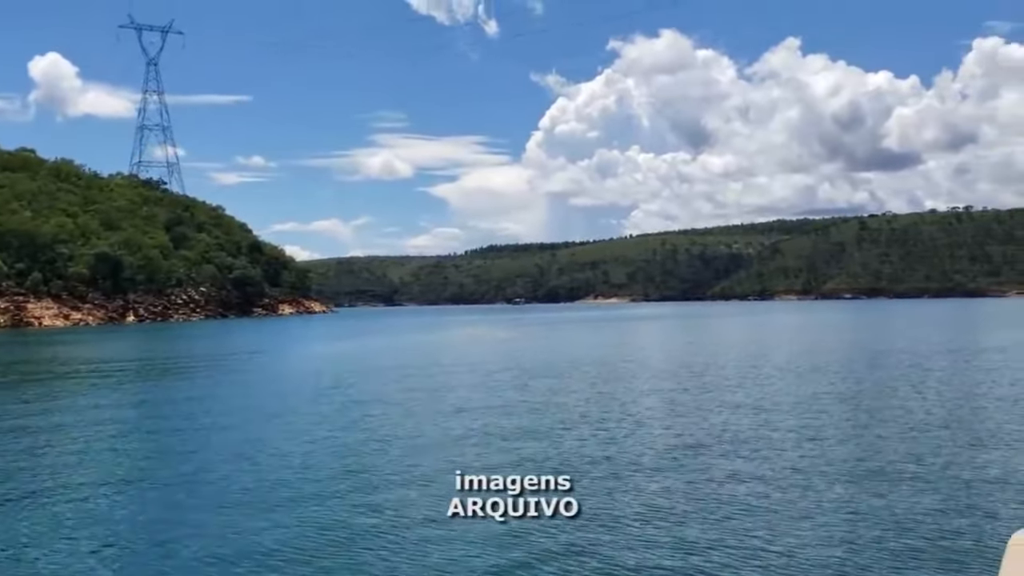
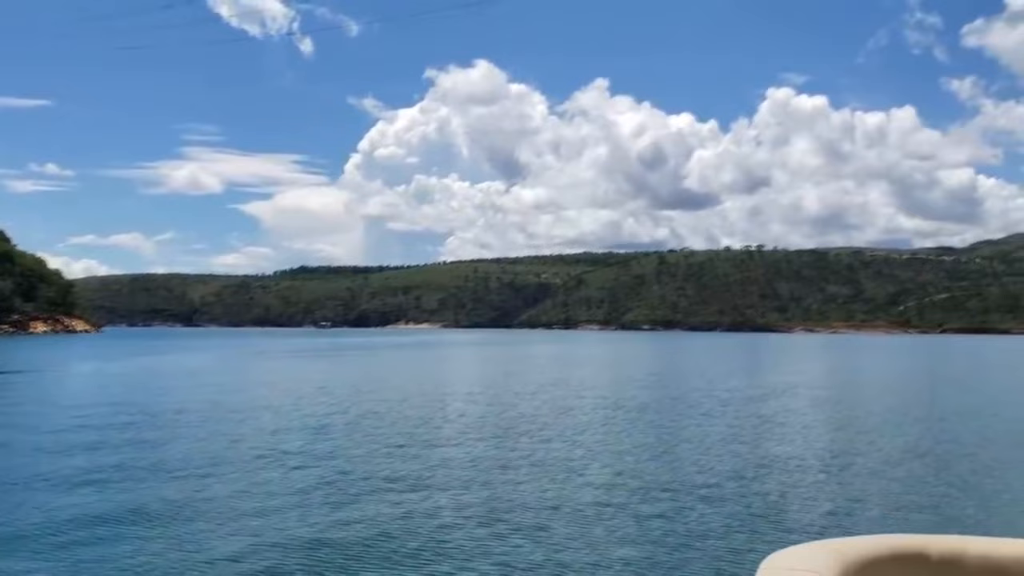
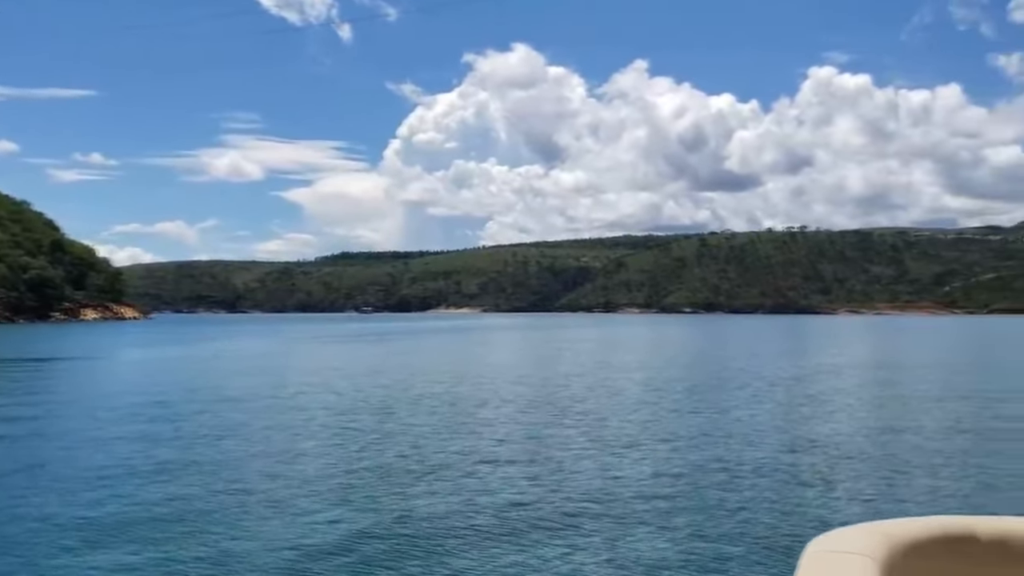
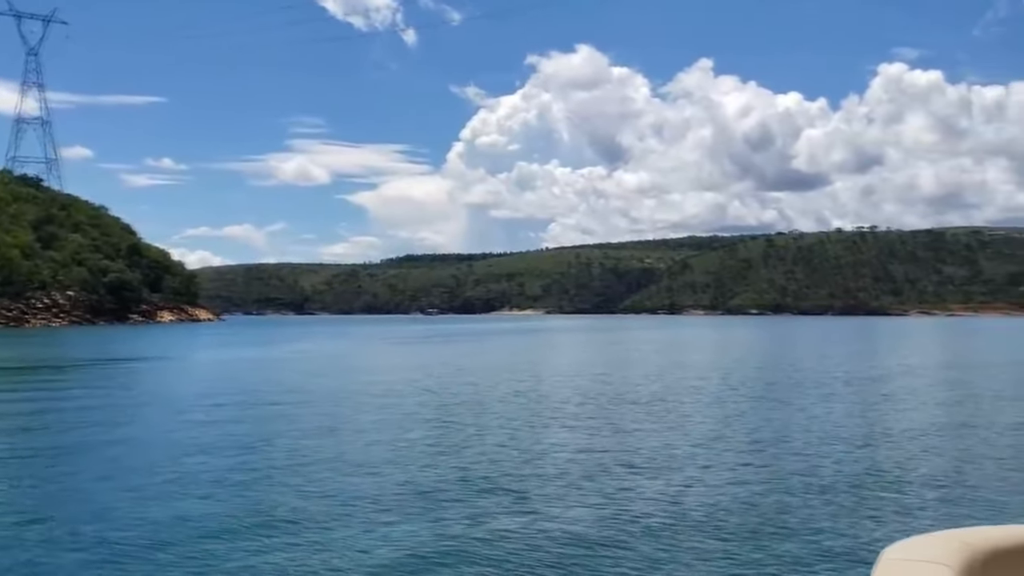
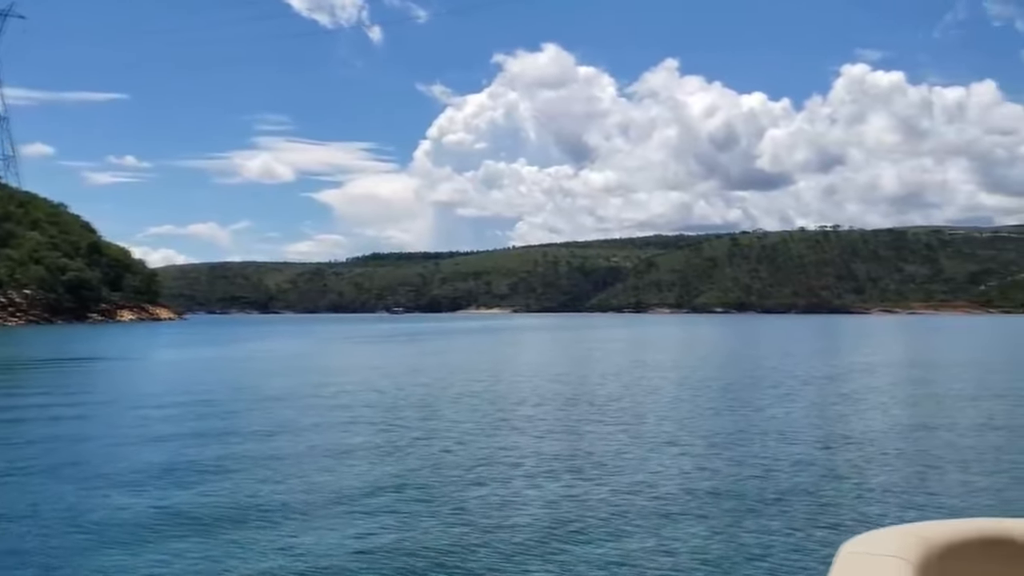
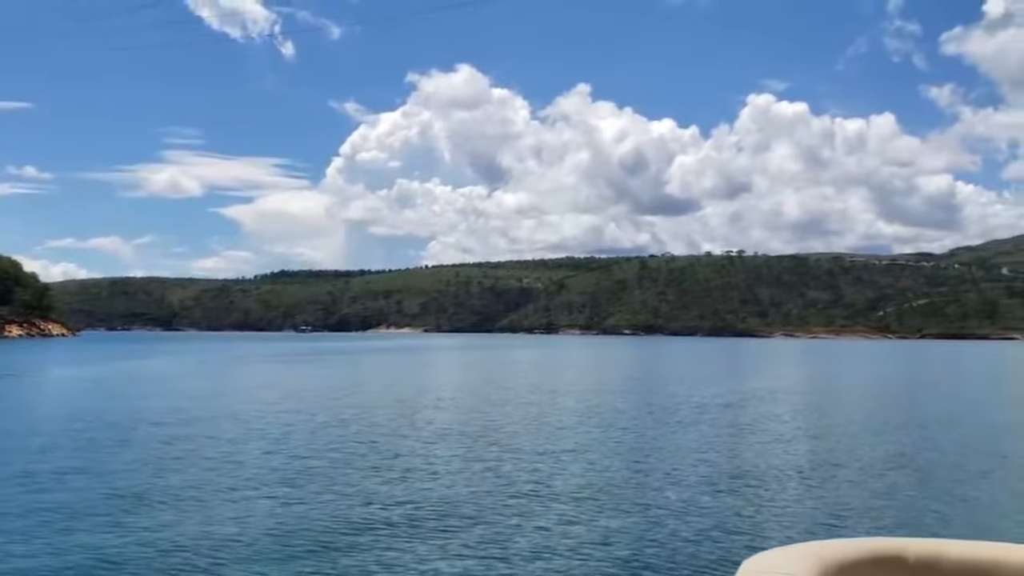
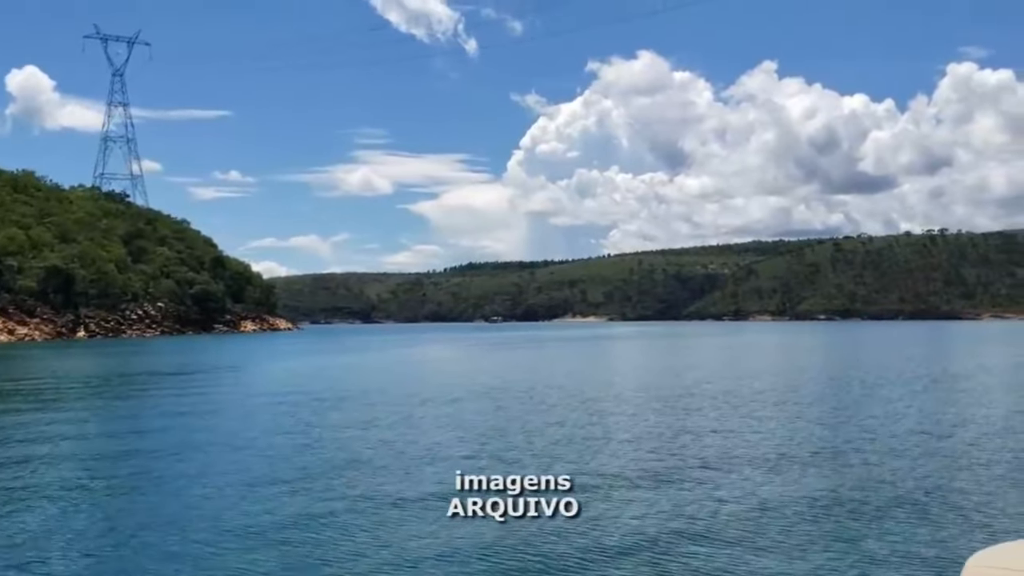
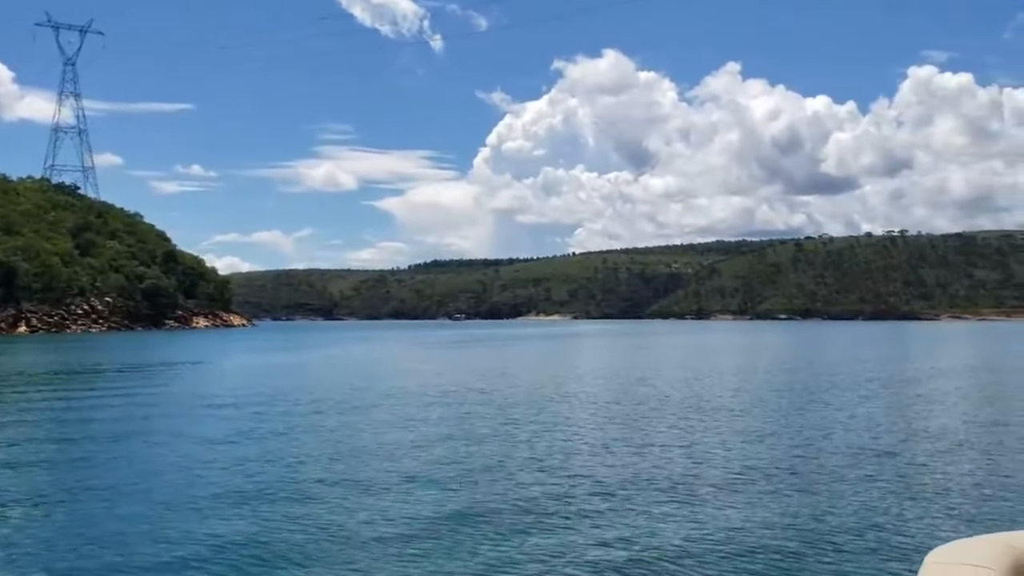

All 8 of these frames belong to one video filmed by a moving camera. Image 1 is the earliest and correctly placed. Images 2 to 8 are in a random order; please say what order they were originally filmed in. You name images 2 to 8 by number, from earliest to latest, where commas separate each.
7, 8, 4, 5, 3, 2, 6
